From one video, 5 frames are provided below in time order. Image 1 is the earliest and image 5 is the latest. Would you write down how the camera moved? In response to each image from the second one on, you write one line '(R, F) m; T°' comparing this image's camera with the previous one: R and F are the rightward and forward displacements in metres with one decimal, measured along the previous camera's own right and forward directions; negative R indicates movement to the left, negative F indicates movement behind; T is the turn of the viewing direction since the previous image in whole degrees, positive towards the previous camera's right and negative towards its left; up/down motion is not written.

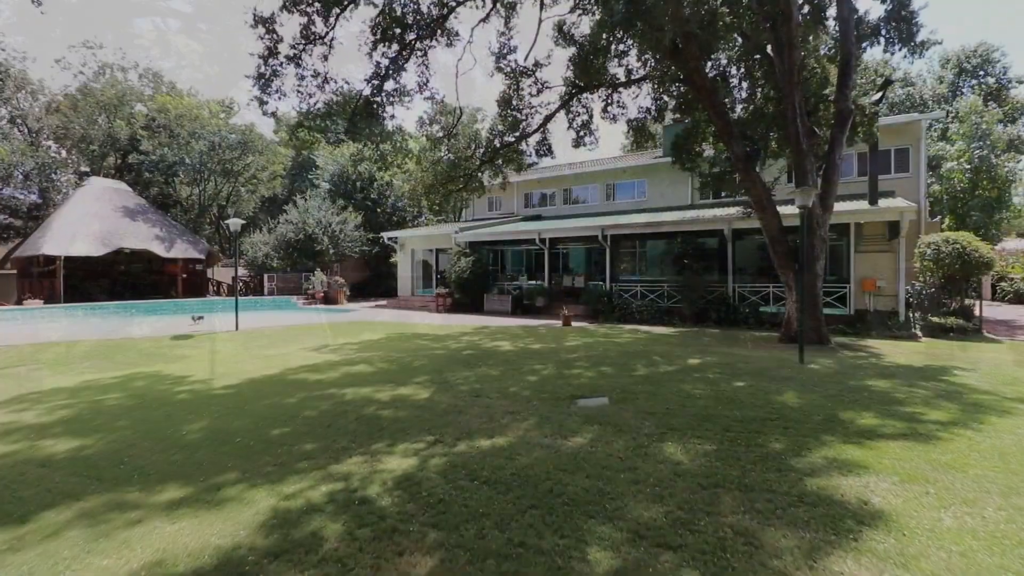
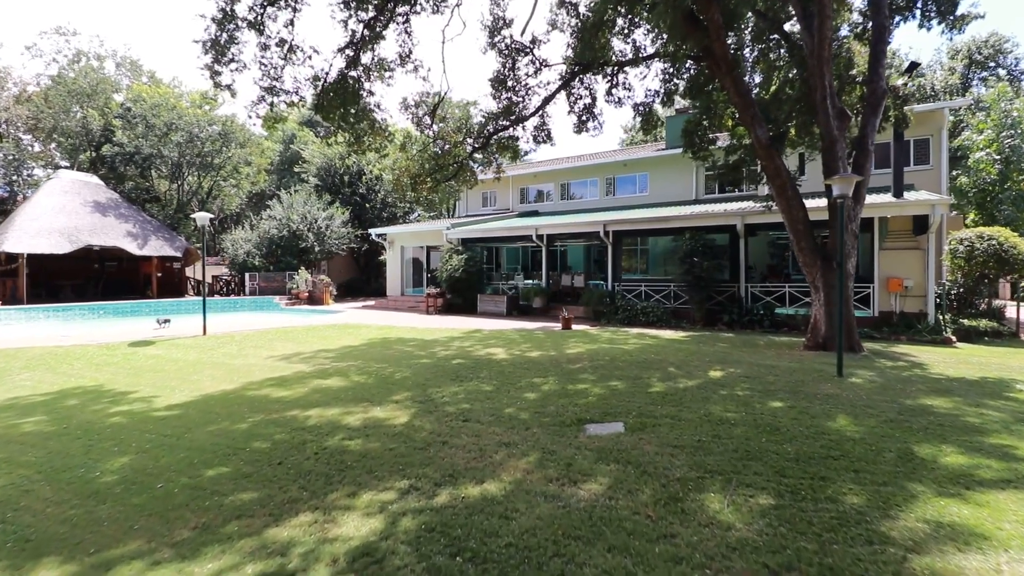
(0.0, +1.2) m; +1°
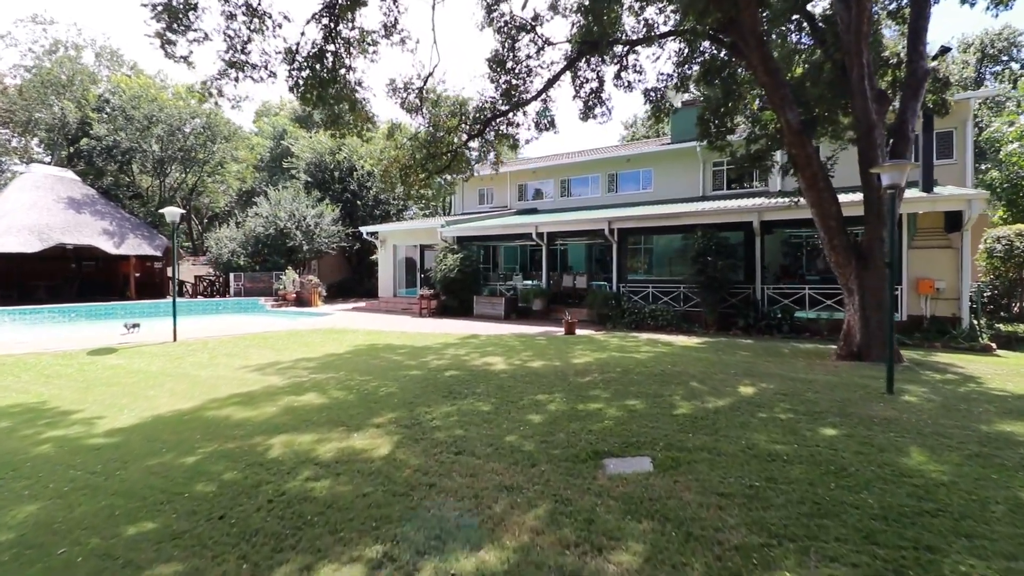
(-0.1, +1.0) m; 0°
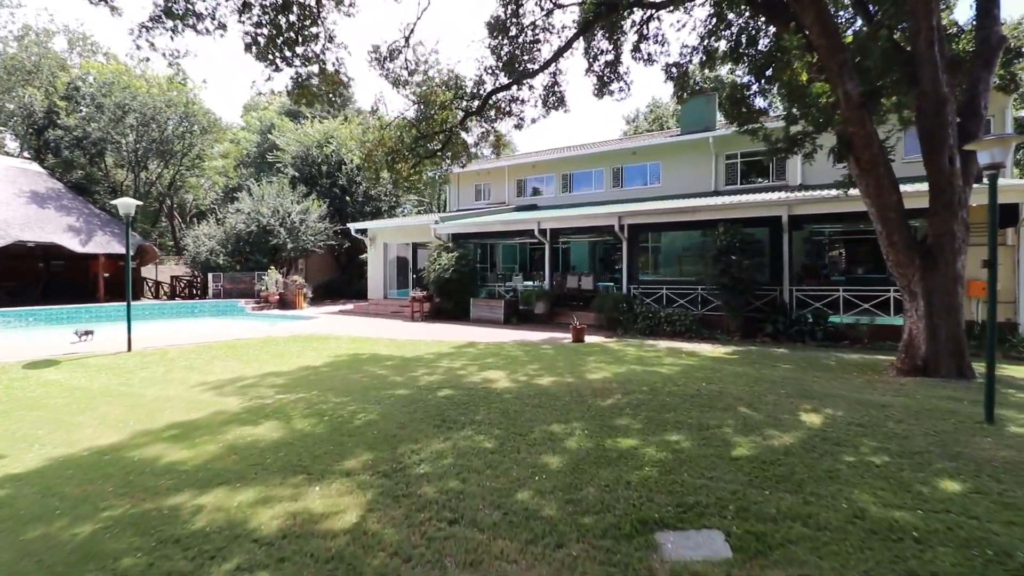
(-0.2, +1.3) m; +1°
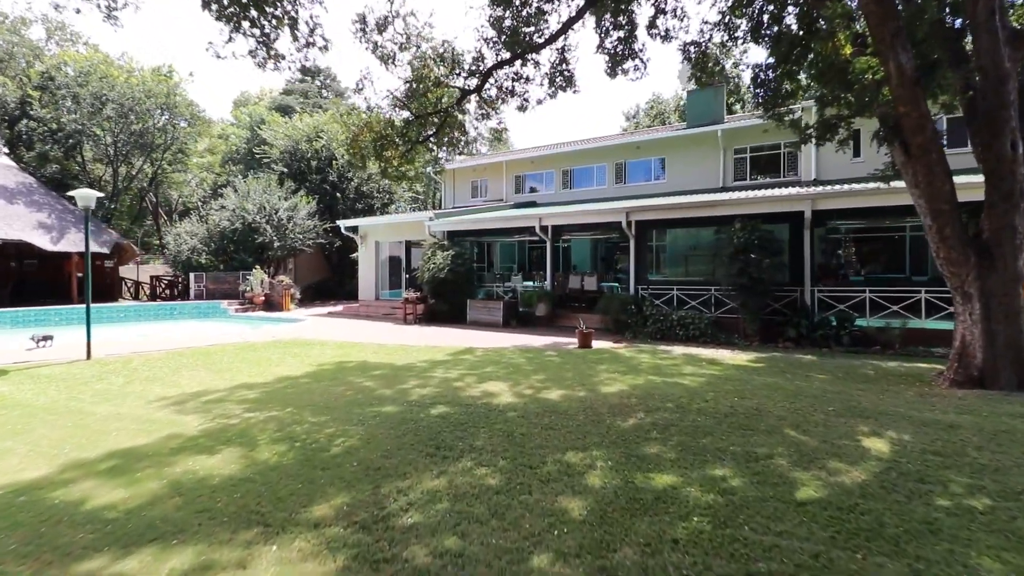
(-0.1, +0.9) m; +1°
